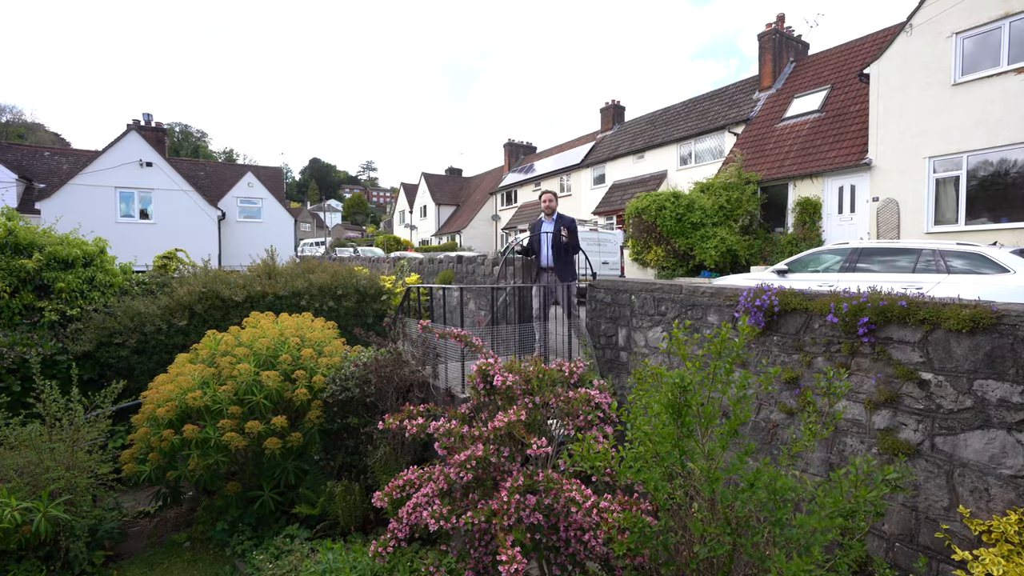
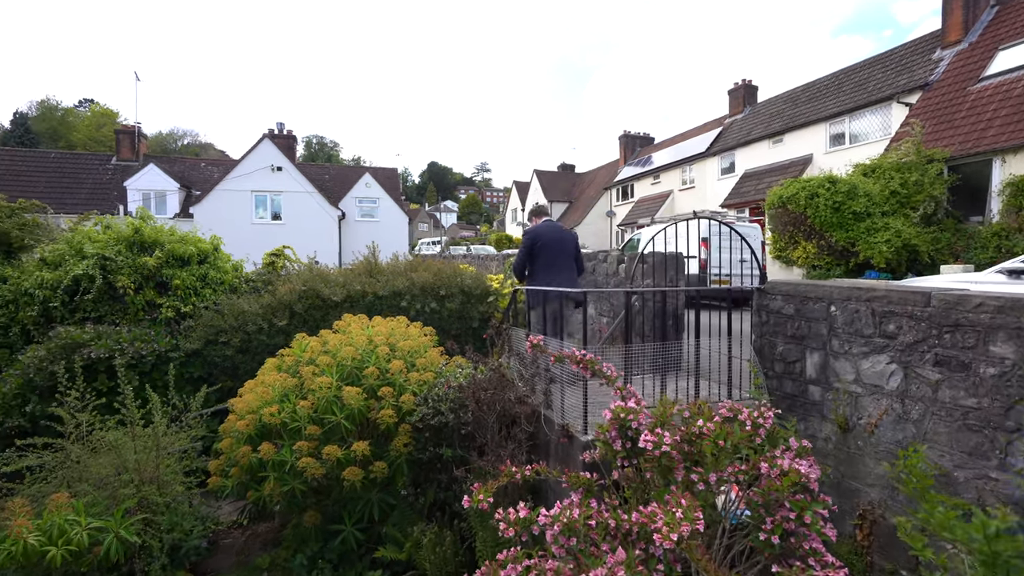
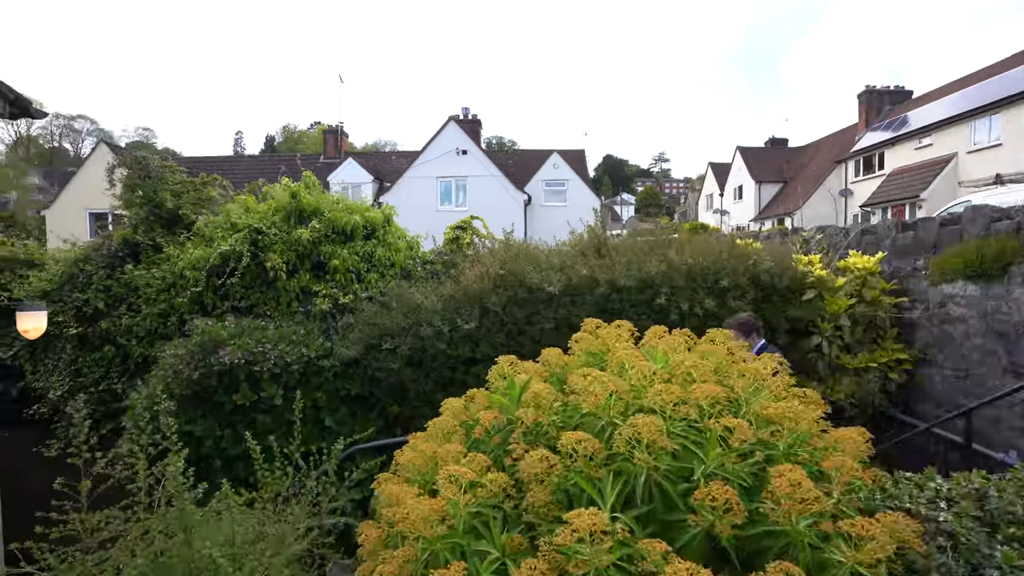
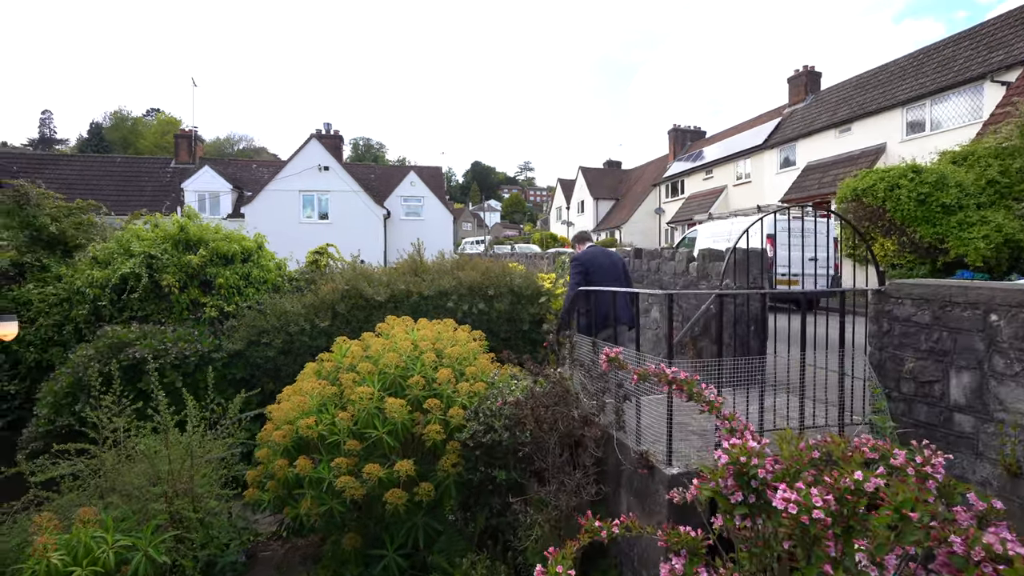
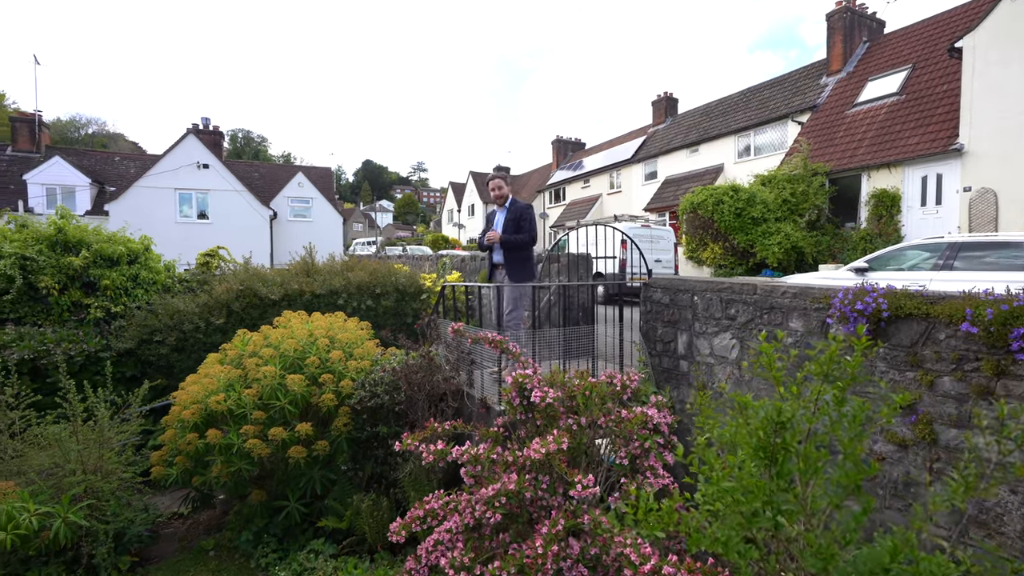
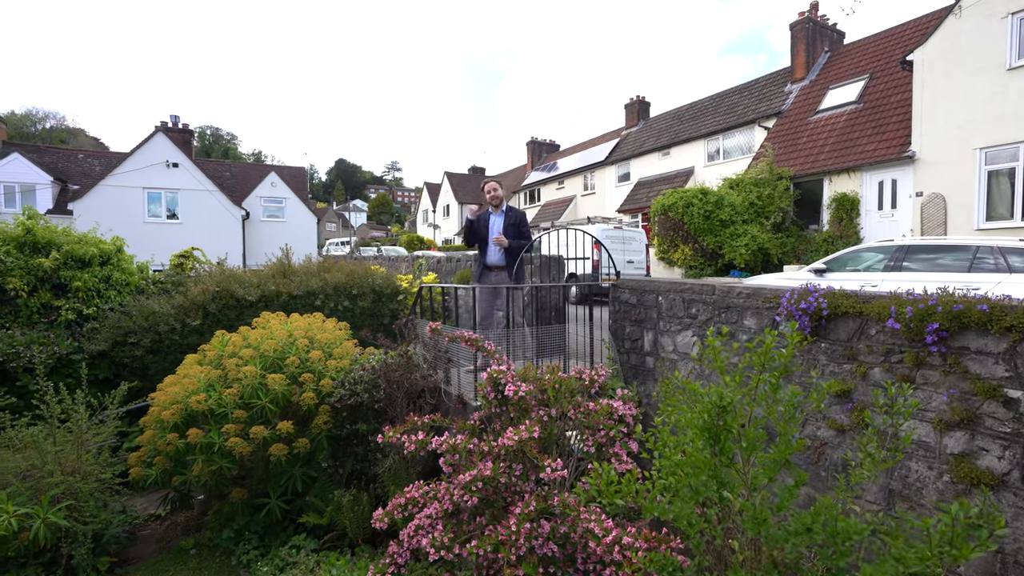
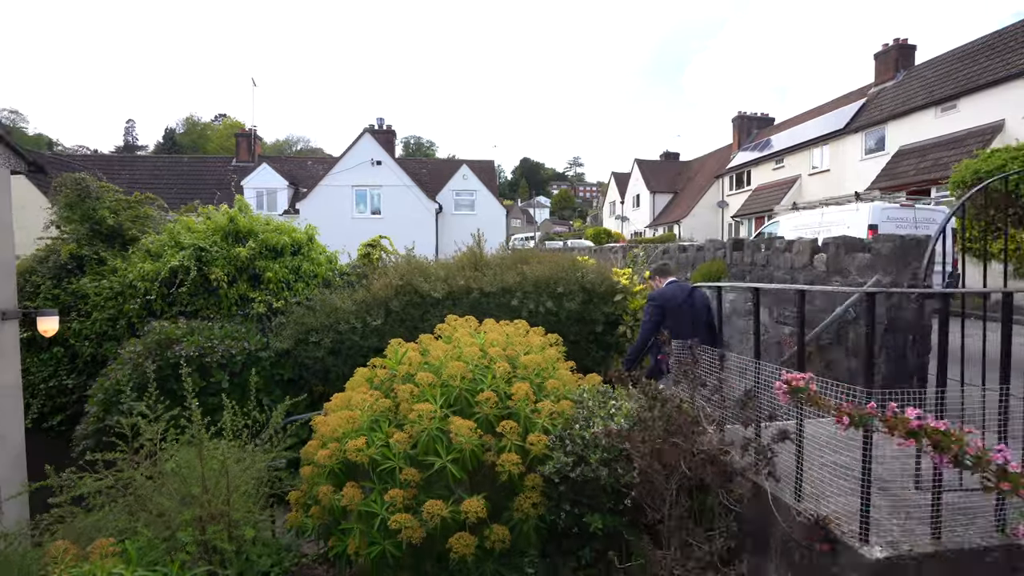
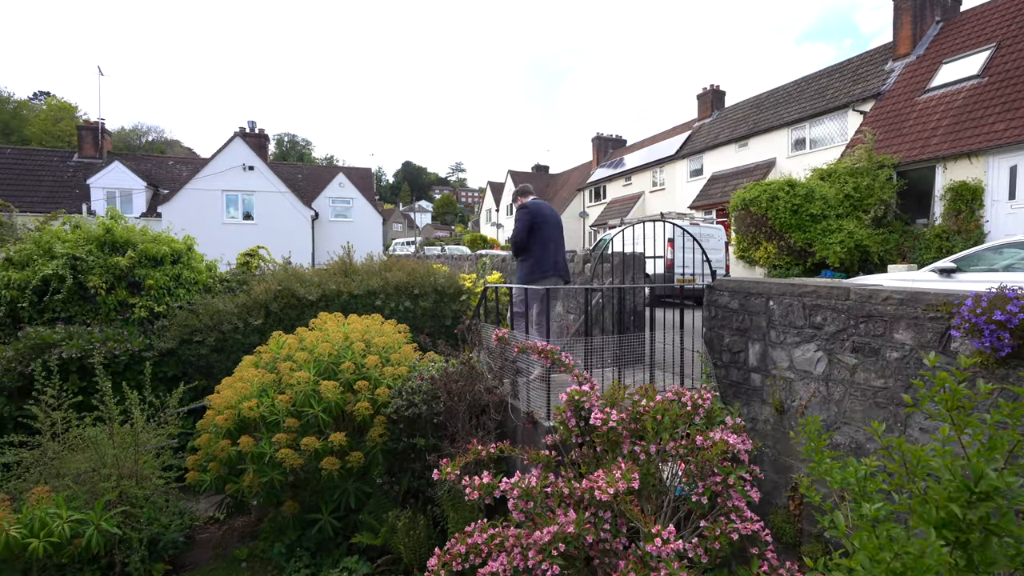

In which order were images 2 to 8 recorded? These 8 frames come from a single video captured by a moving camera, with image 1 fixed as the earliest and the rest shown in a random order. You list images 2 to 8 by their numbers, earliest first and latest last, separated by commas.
6, 5, 8, 2, 4, 7, 3
